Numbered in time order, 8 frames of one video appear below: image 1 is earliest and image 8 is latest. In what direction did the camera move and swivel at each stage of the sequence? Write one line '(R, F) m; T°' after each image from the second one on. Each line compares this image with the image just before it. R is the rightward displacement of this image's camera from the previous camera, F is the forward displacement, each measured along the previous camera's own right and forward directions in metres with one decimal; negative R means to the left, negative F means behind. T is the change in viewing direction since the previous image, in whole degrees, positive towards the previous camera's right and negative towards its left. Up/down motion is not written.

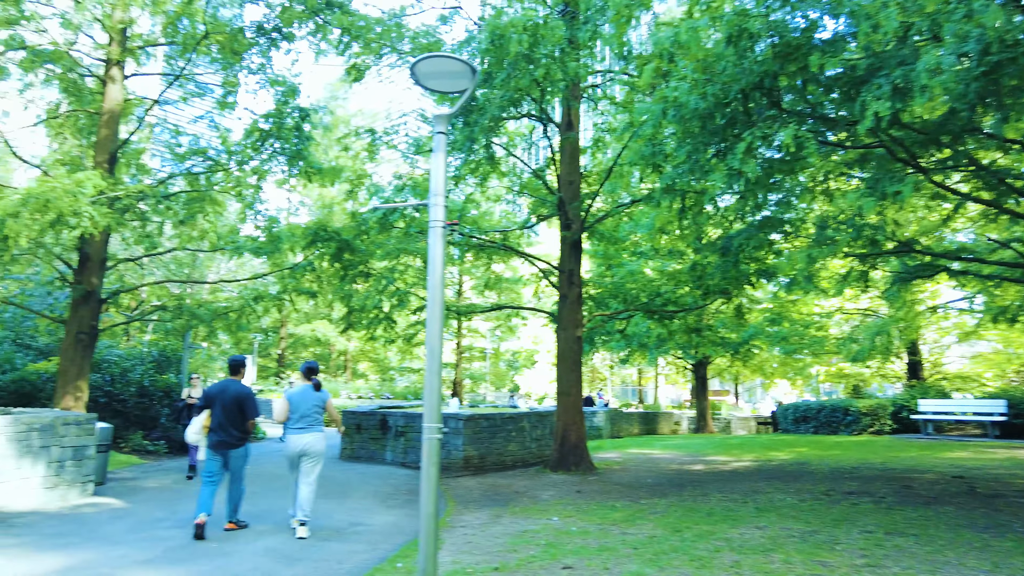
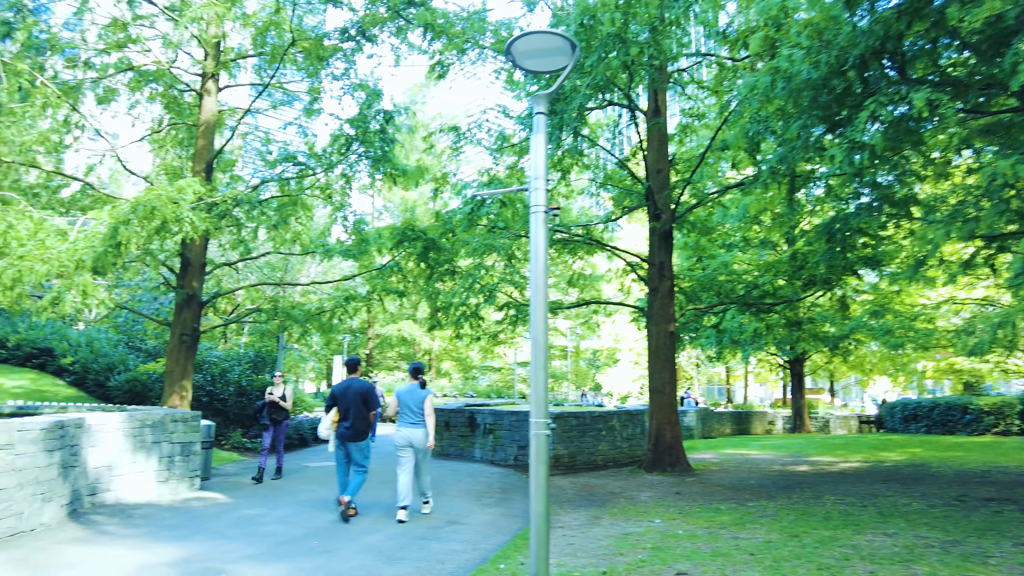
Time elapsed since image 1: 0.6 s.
(-0.2, +0.2) m; -7°
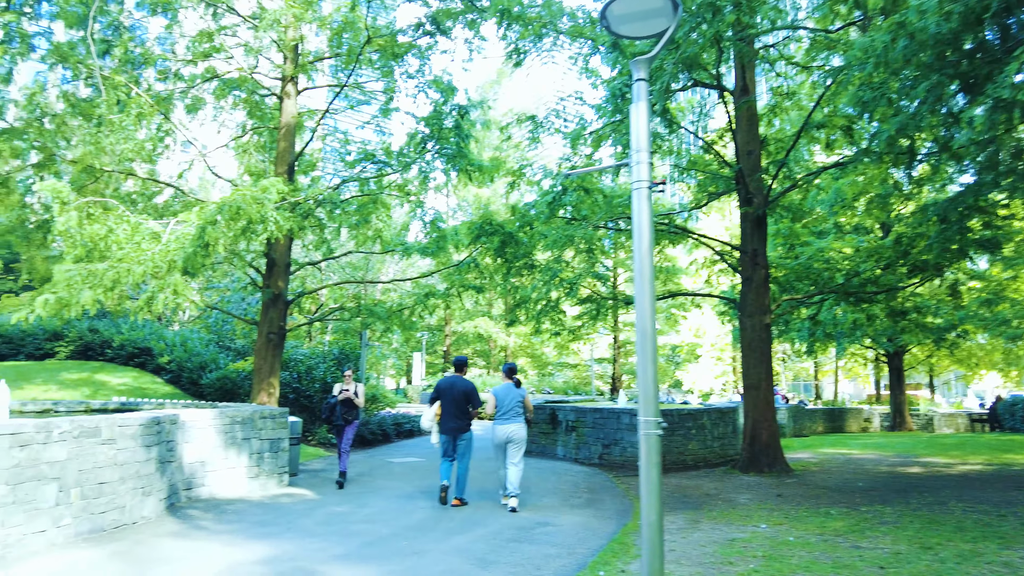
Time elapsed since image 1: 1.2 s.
(-0.2, +0.3) m; -6°
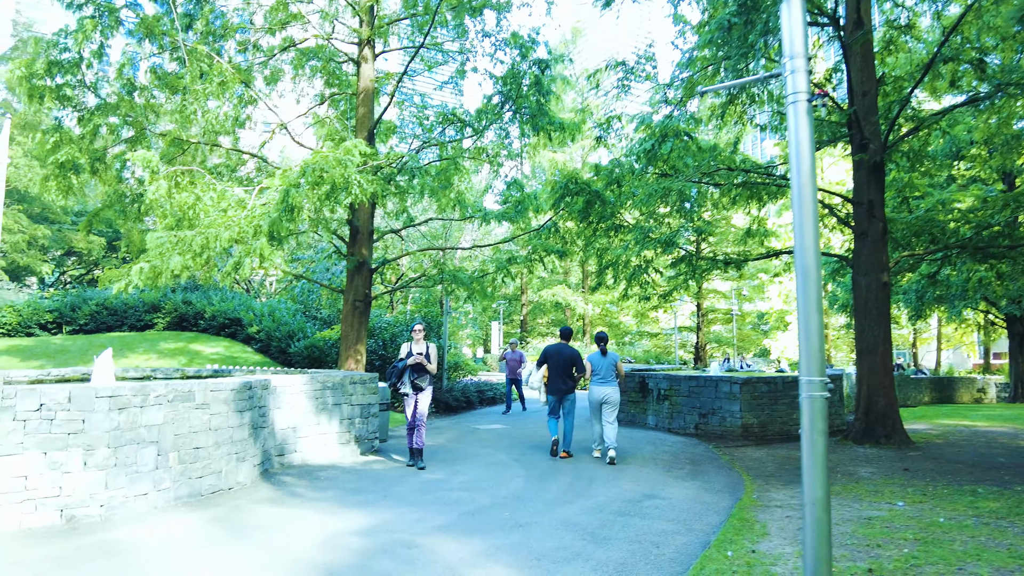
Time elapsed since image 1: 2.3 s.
(-0.3, +0.5) m; -6°
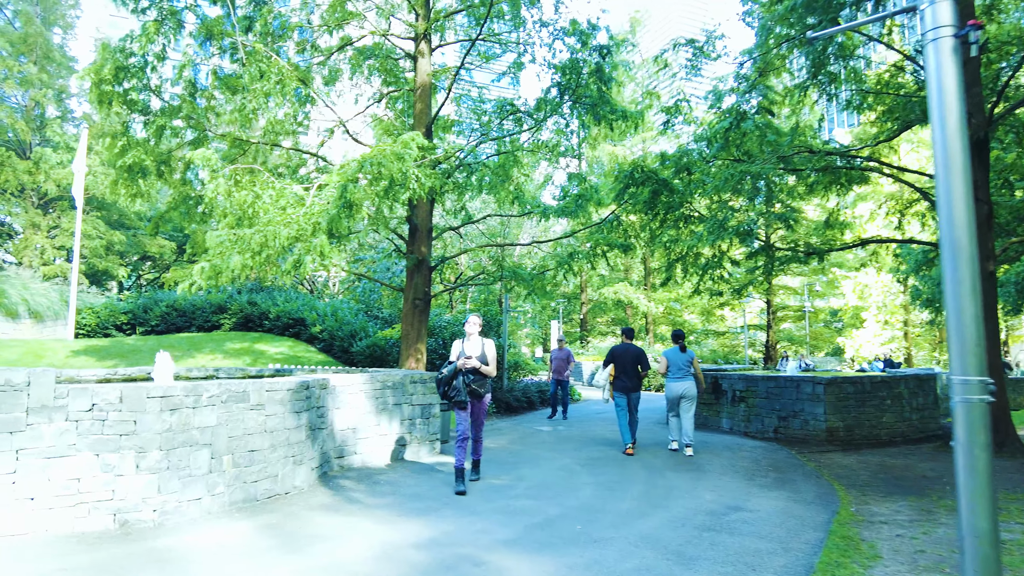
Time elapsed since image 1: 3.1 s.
(-0.1, +0.5) m; -5°
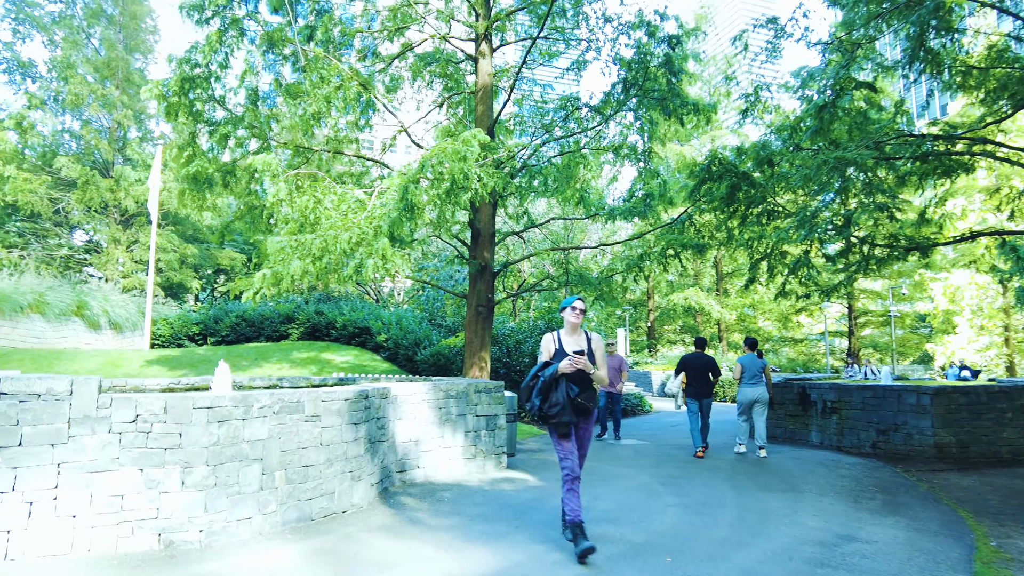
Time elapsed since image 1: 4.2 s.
(-0.1, +0.6) m; -5°
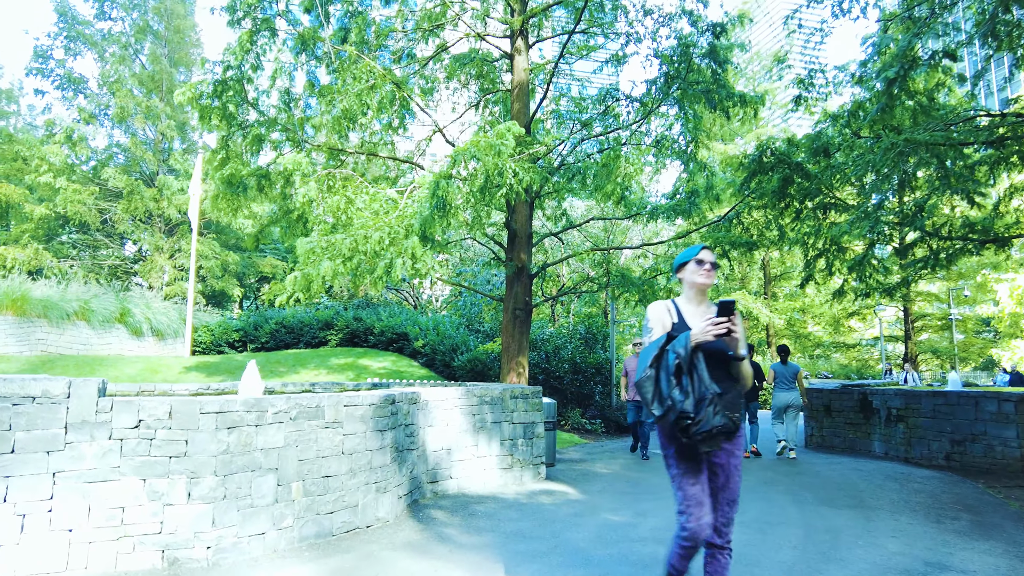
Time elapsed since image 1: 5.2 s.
(0.0, +0.5) m; -3°
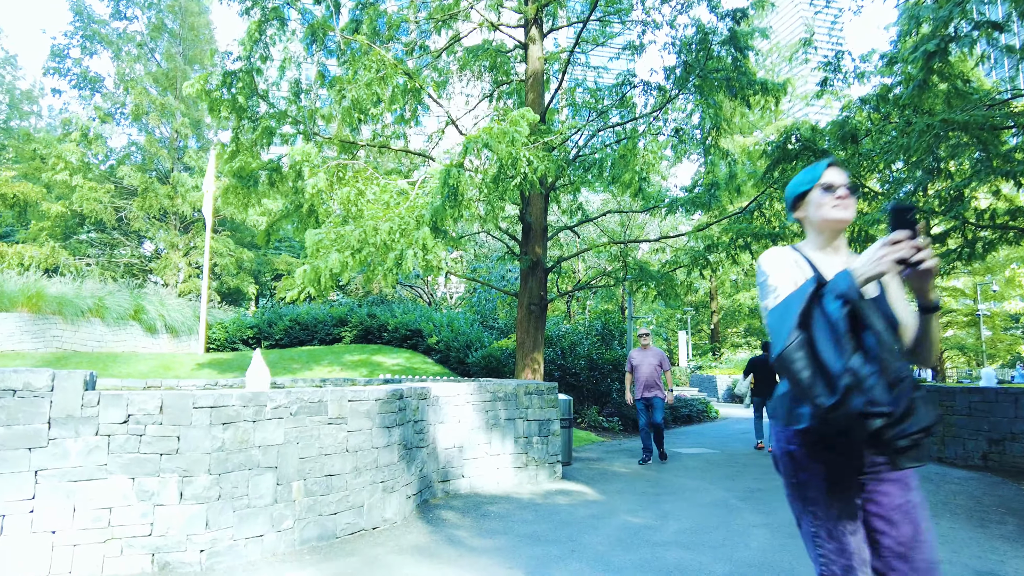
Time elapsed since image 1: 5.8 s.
(0.0, +0.3) m; -1°
